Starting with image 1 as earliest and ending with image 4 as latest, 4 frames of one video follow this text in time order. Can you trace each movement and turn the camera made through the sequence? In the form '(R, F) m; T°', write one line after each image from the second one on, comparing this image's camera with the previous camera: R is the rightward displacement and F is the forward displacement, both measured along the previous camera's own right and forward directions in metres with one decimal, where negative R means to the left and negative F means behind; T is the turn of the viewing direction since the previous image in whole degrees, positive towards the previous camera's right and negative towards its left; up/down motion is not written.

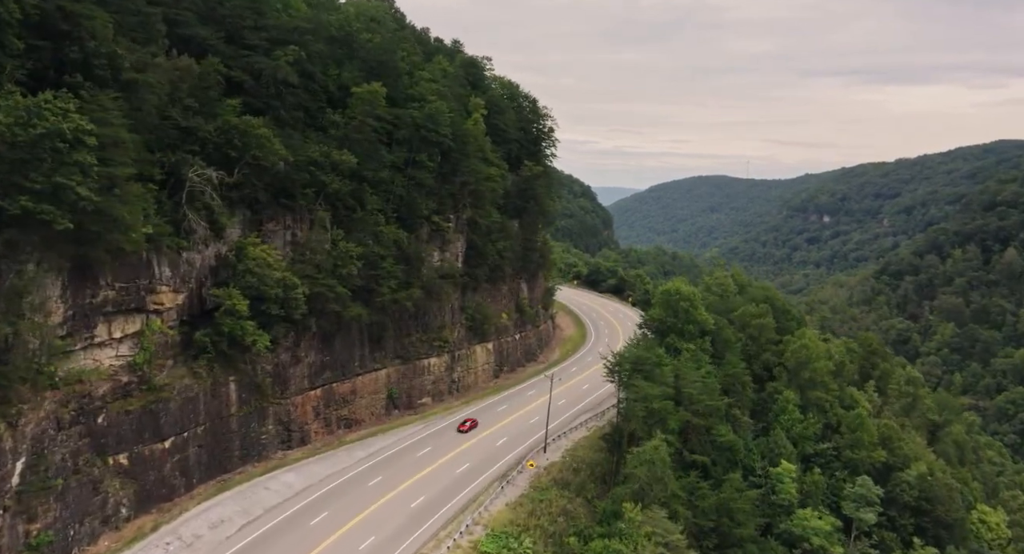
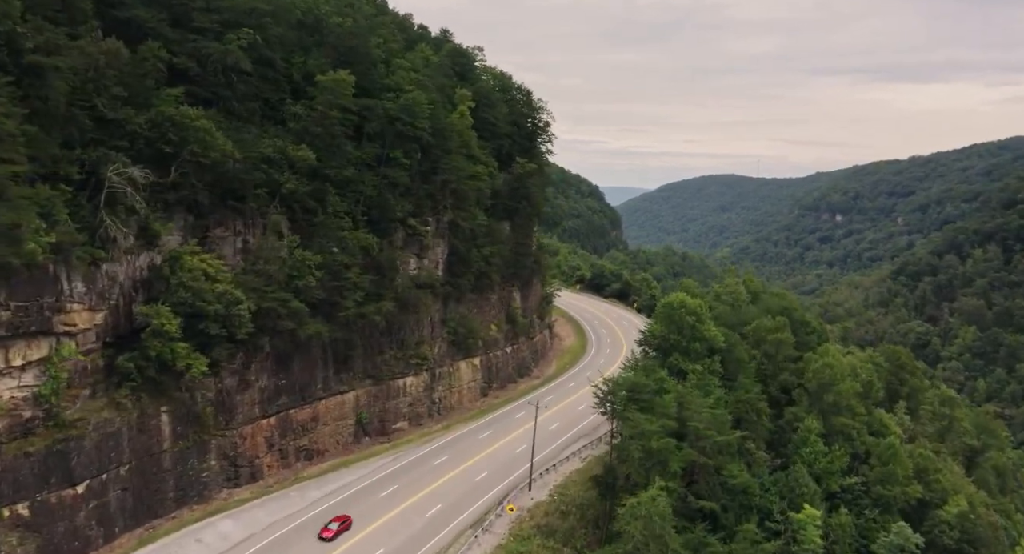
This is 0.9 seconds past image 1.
(+1.4, +5.5) m; -1°
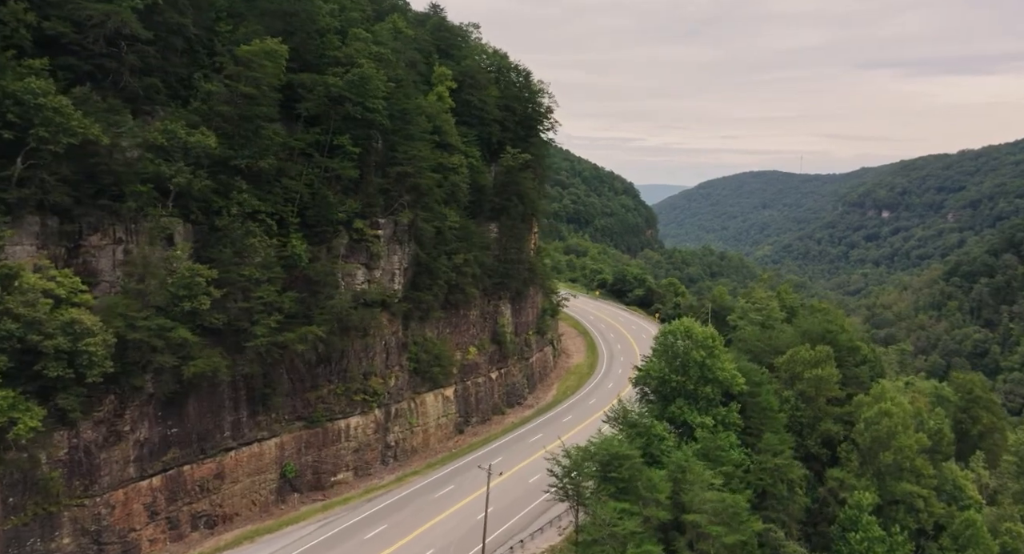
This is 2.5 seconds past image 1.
(+3.2, +9.2) m; -3°
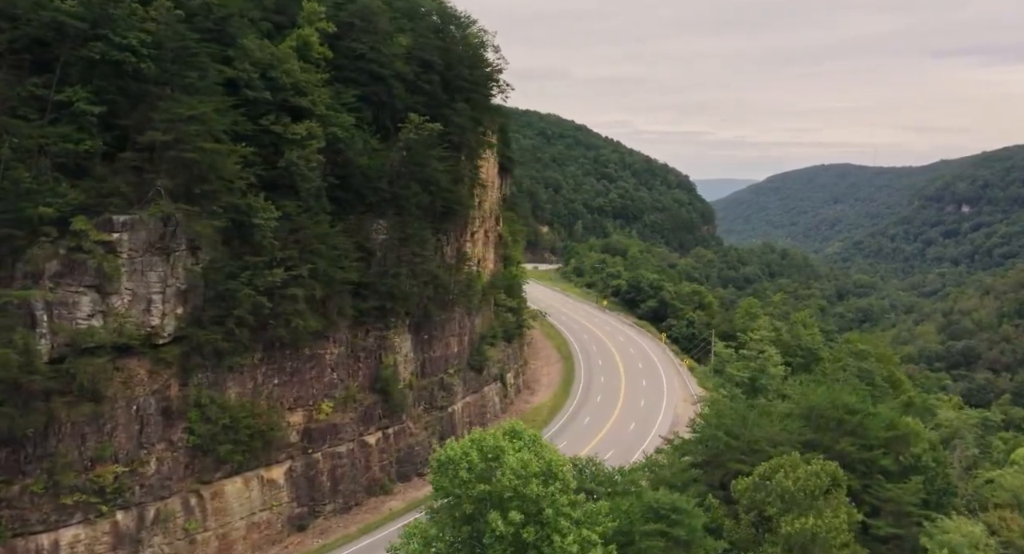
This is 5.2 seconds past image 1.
(+7.3, +15.0) m; -5°
